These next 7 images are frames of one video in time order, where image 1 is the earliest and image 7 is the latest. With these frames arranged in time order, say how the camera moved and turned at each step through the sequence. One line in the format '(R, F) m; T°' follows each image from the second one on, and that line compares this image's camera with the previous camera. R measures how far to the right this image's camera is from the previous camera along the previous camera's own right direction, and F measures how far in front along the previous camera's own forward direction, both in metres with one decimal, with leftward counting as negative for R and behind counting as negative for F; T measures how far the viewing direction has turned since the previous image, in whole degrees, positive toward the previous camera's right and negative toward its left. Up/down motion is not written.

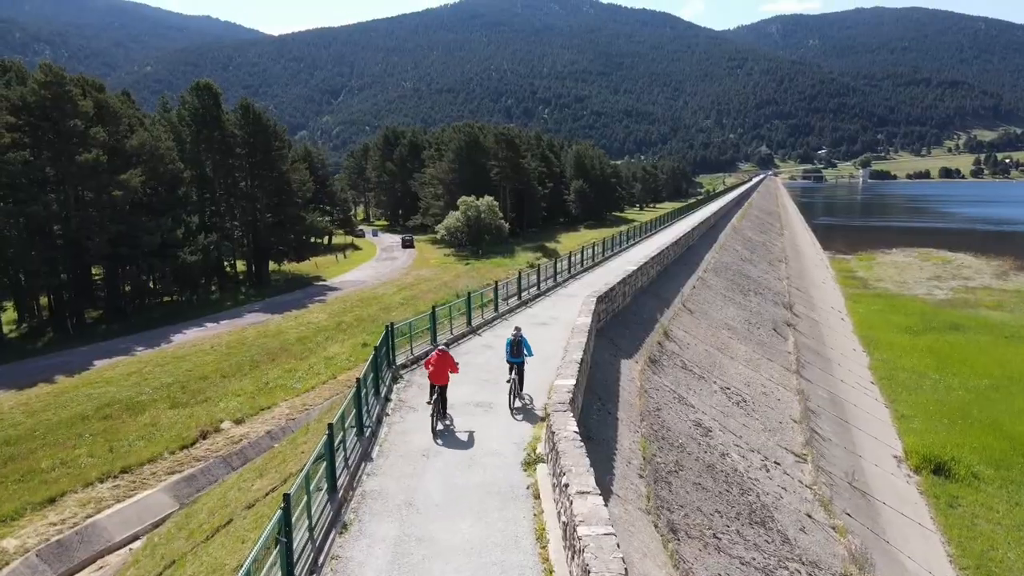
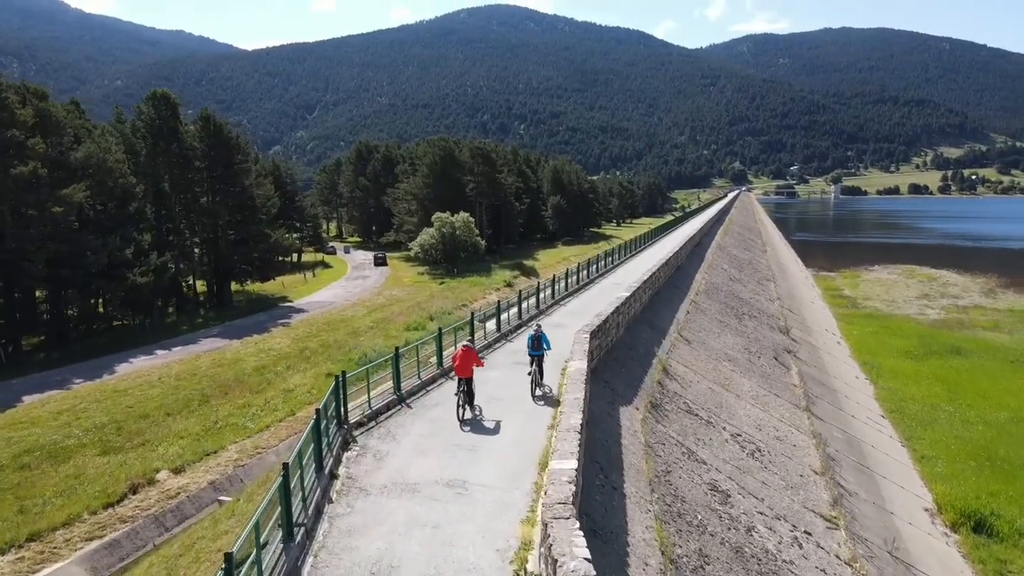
(0.0, +2.3) m; +2°
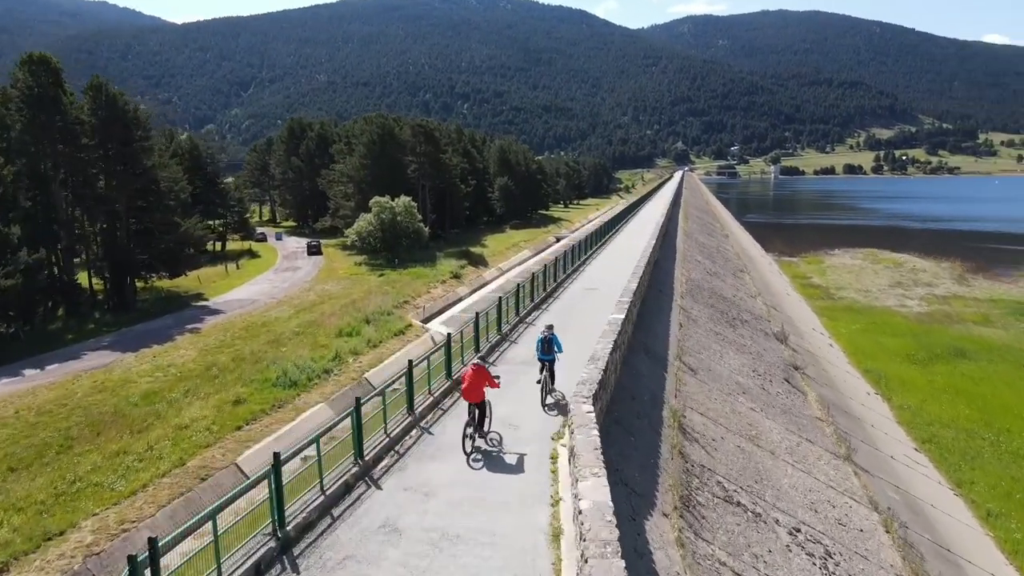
(-0.1, +4.9) m; +4°
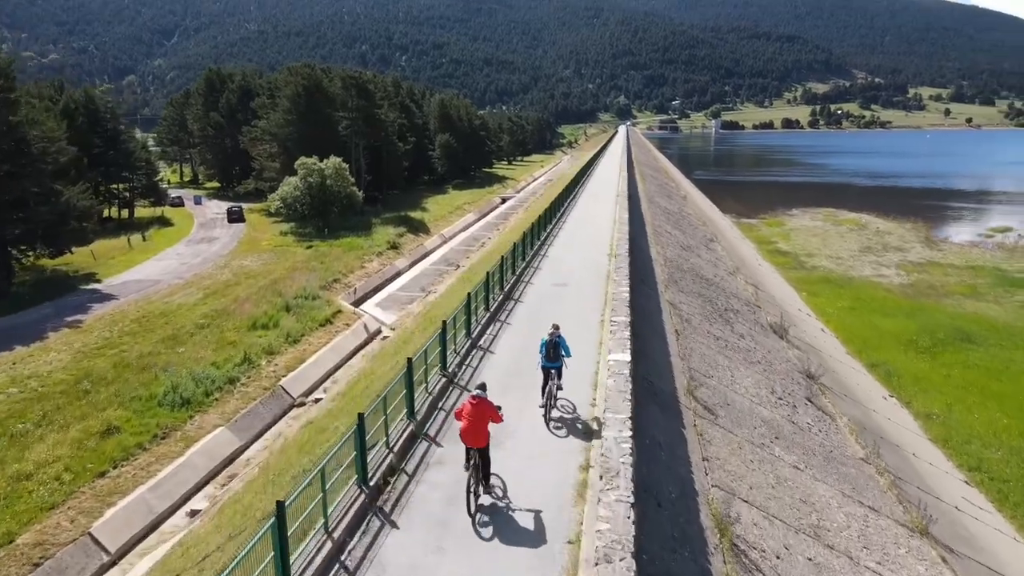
(-0.1, +4.6) m; +4°
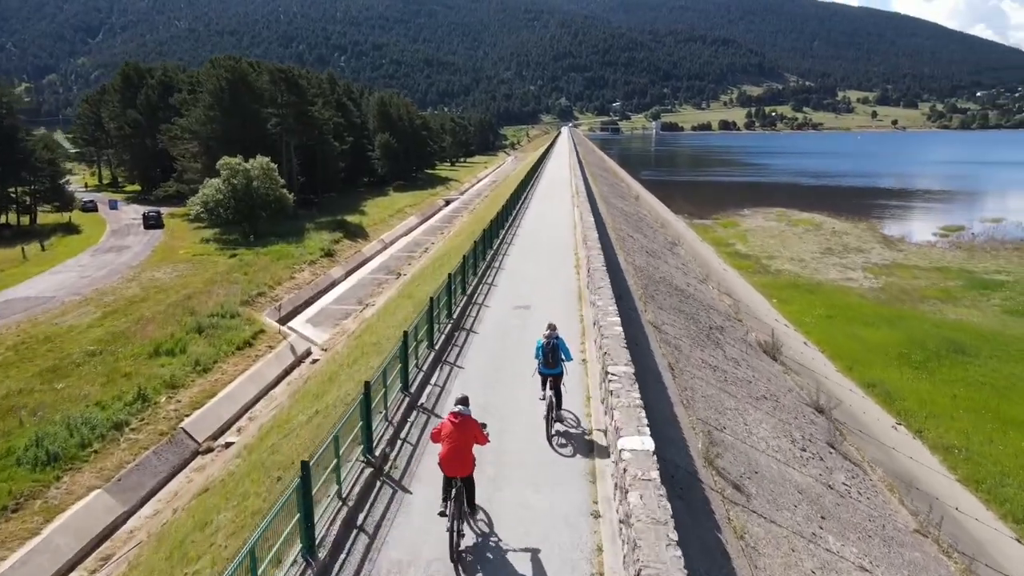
(-0.1, +3.3) m; +4°
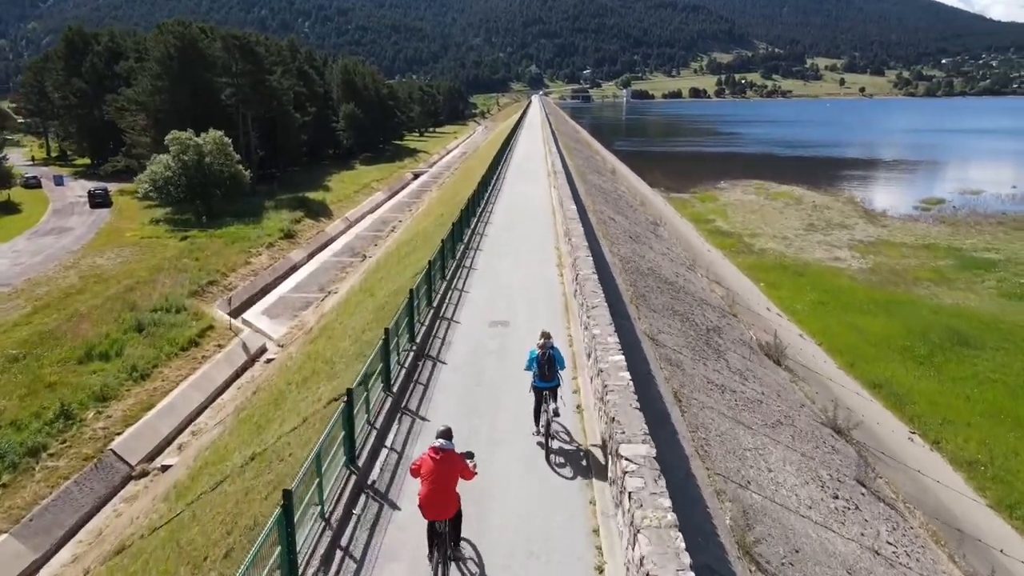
(0.0, +2.1) m; +2°
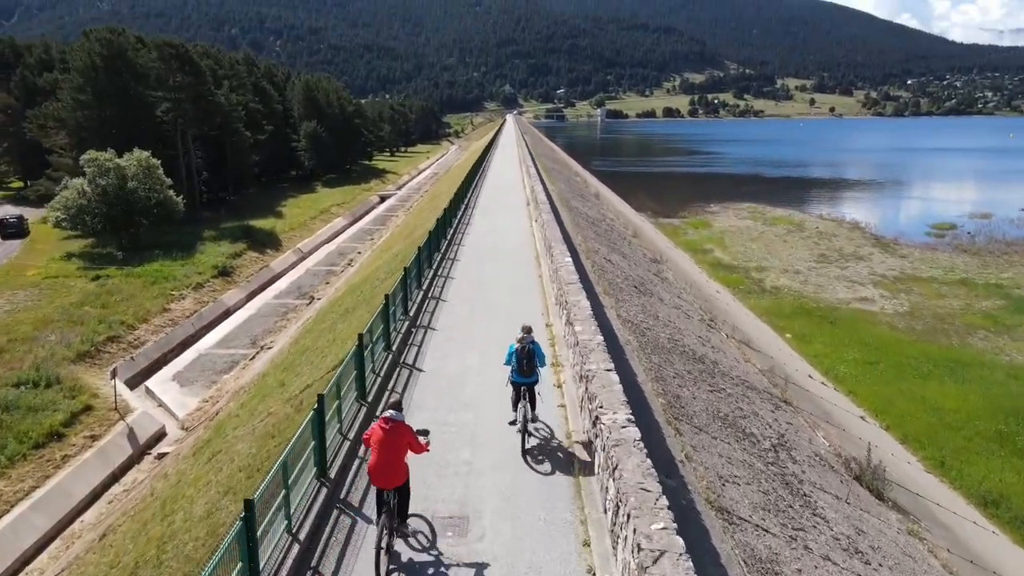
(+0.1, +5.4) m; +2°
